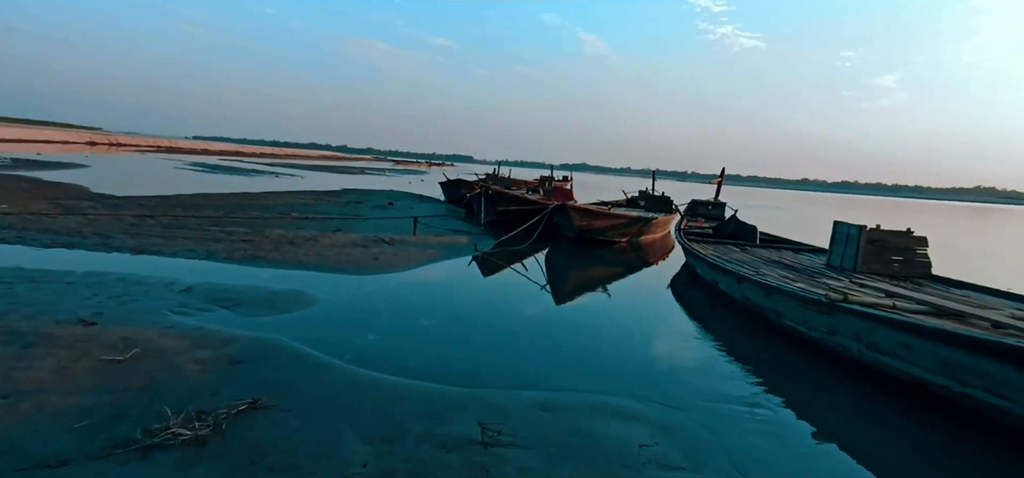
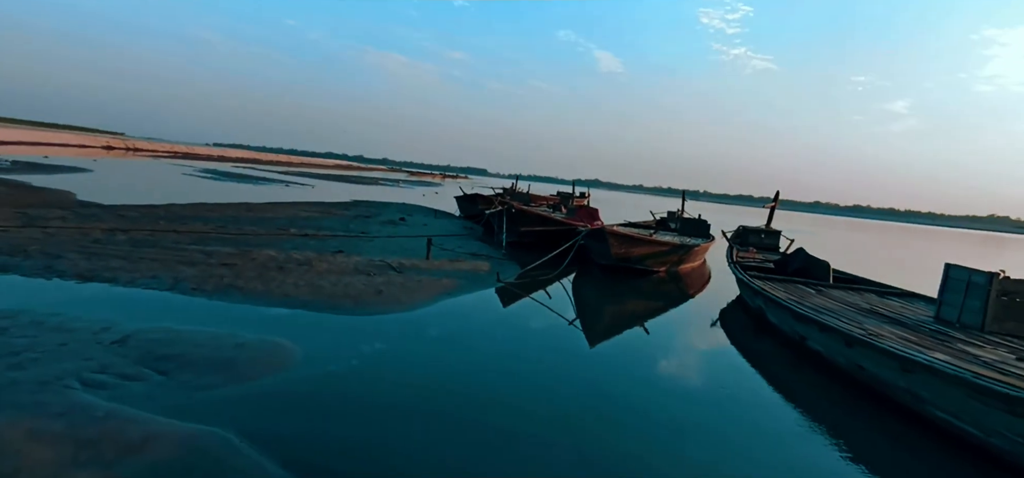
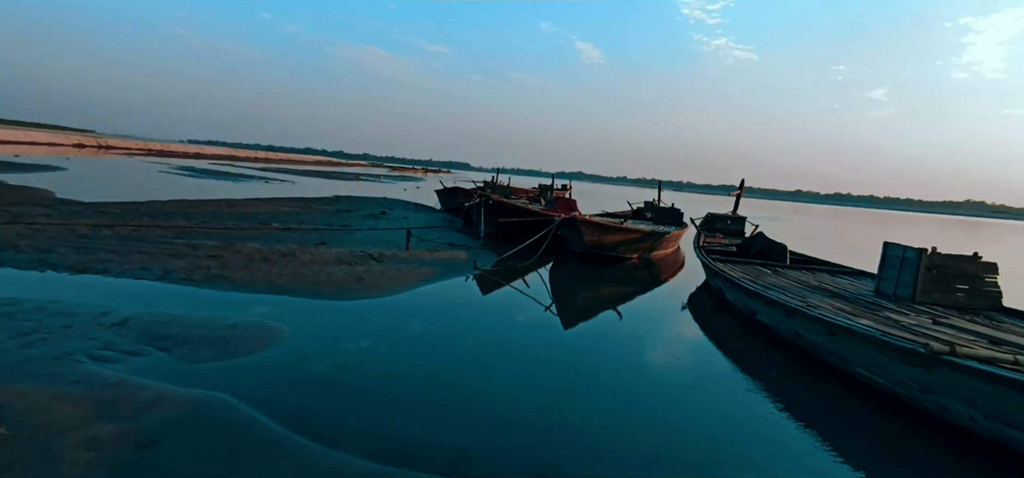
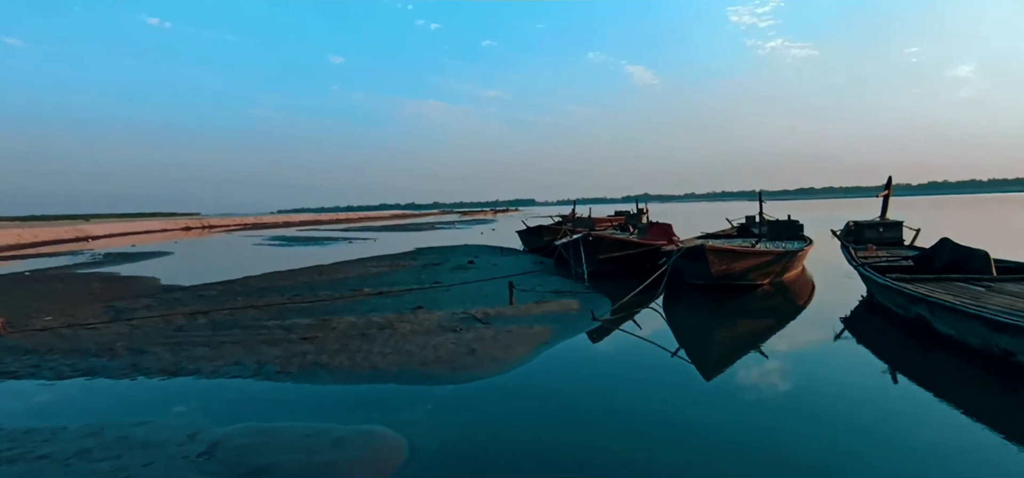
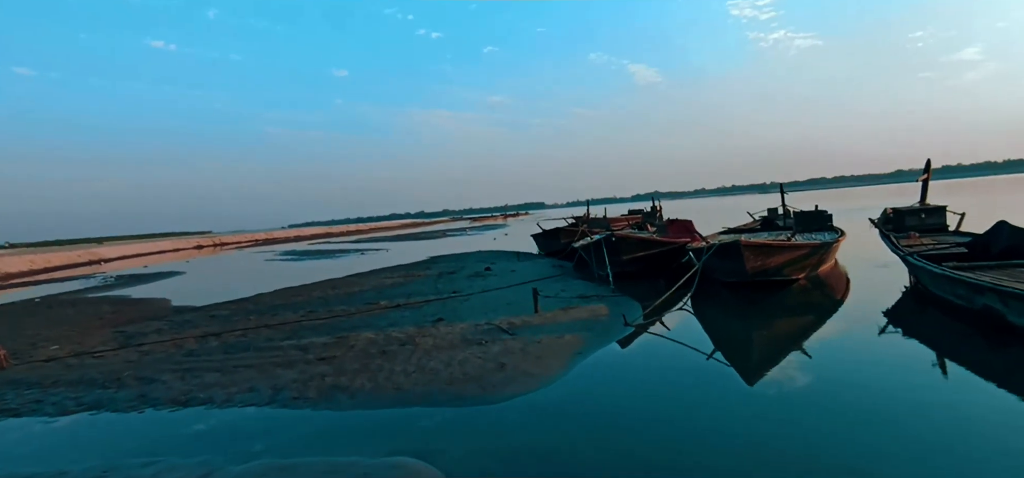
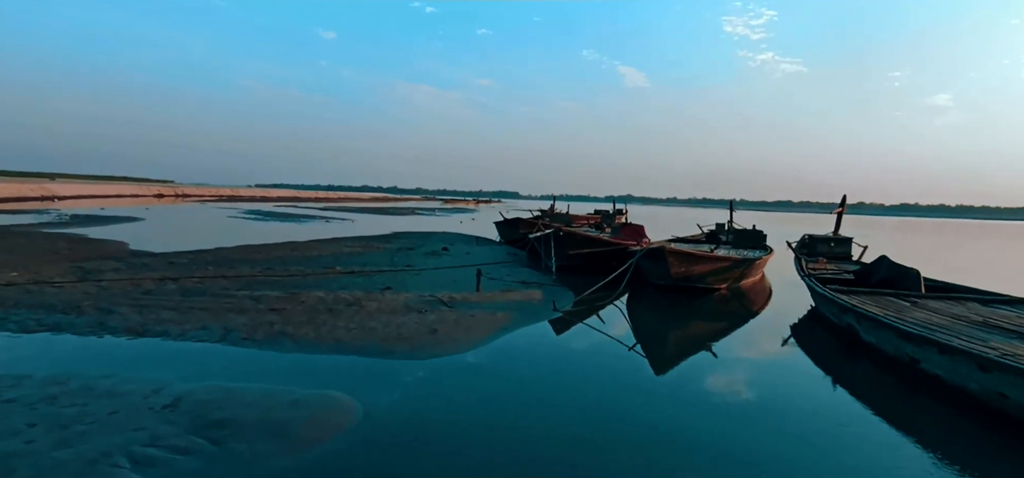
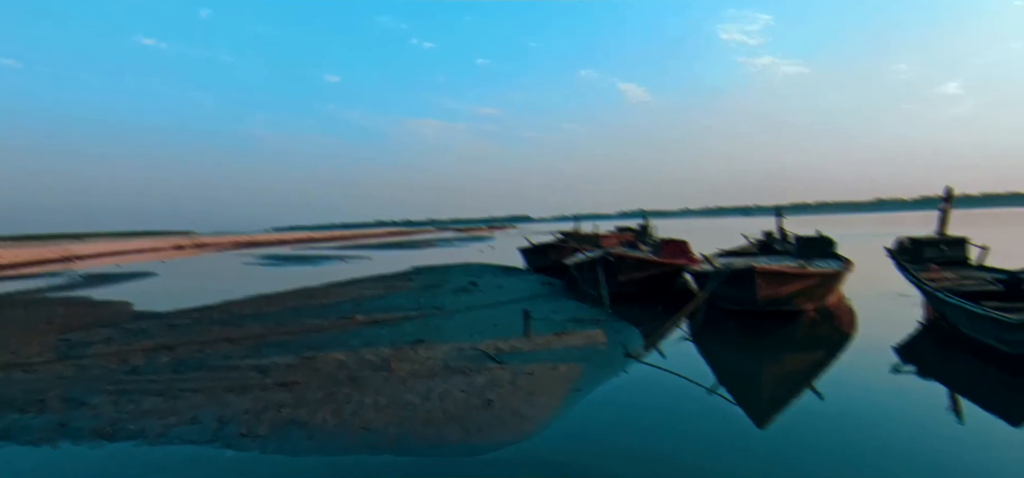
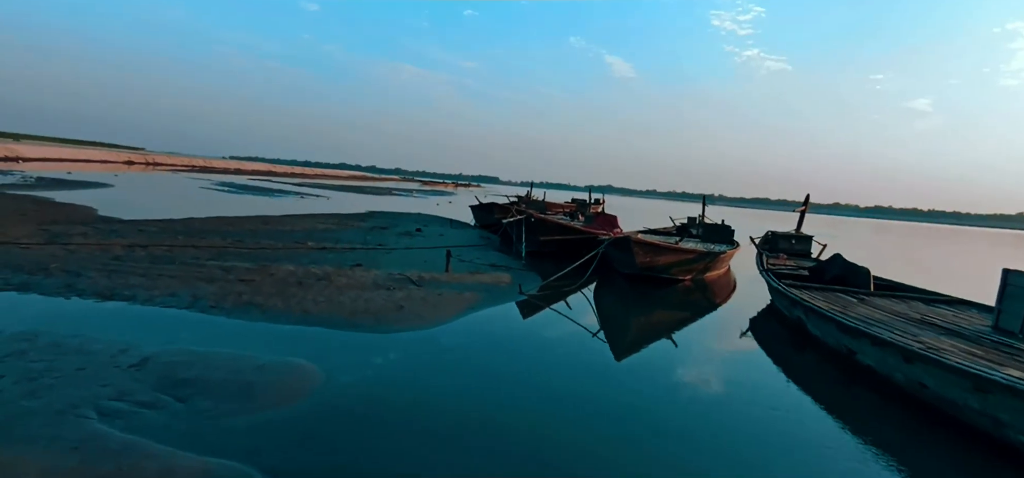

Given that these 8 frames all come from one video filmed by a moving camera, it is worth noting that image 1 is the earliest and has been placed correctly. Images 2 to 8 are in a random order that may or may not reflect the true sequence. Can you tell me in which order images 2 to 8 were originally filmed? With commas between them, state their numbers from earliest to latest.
3, 2, 8, 6, 4, 5, 7
